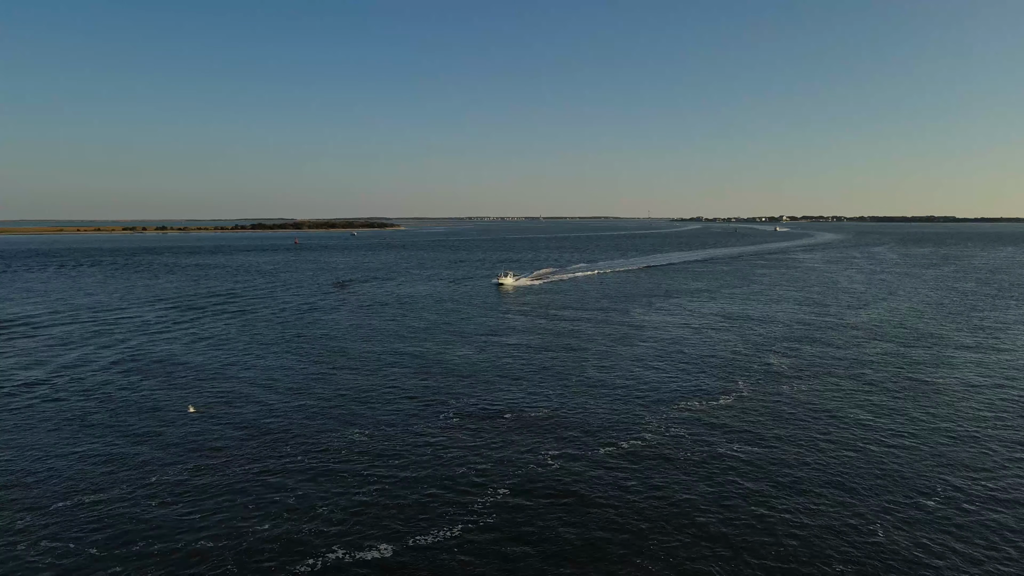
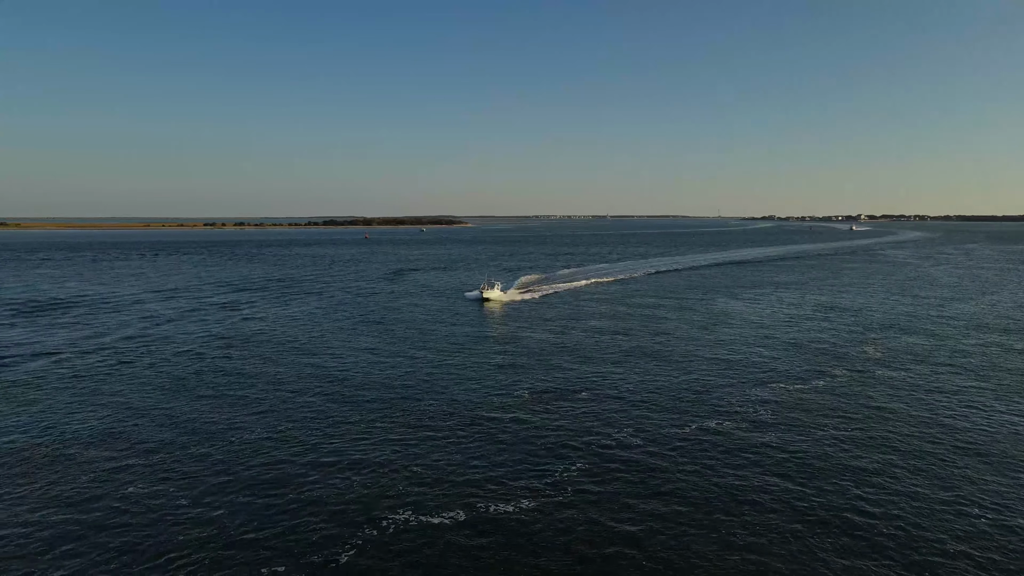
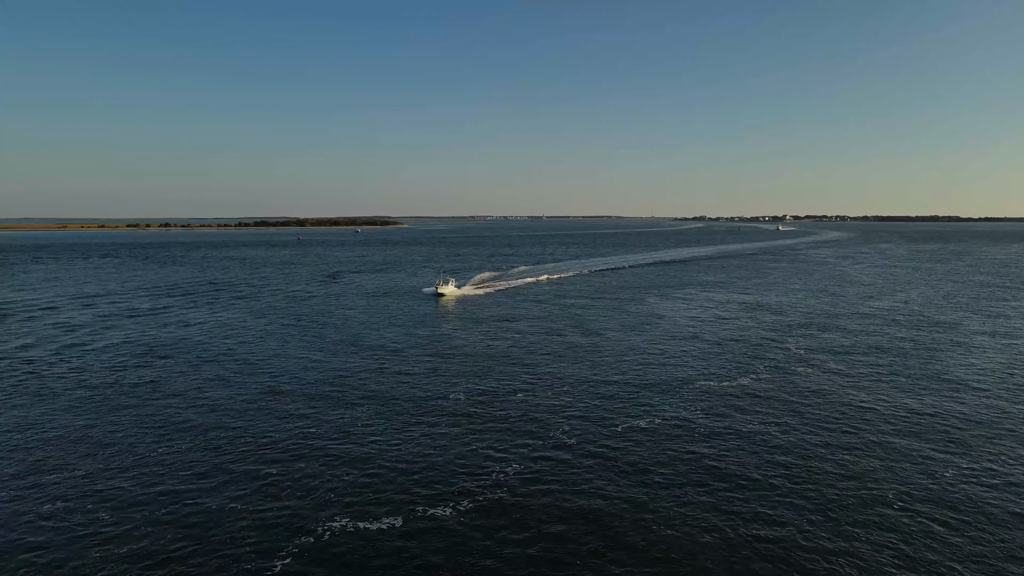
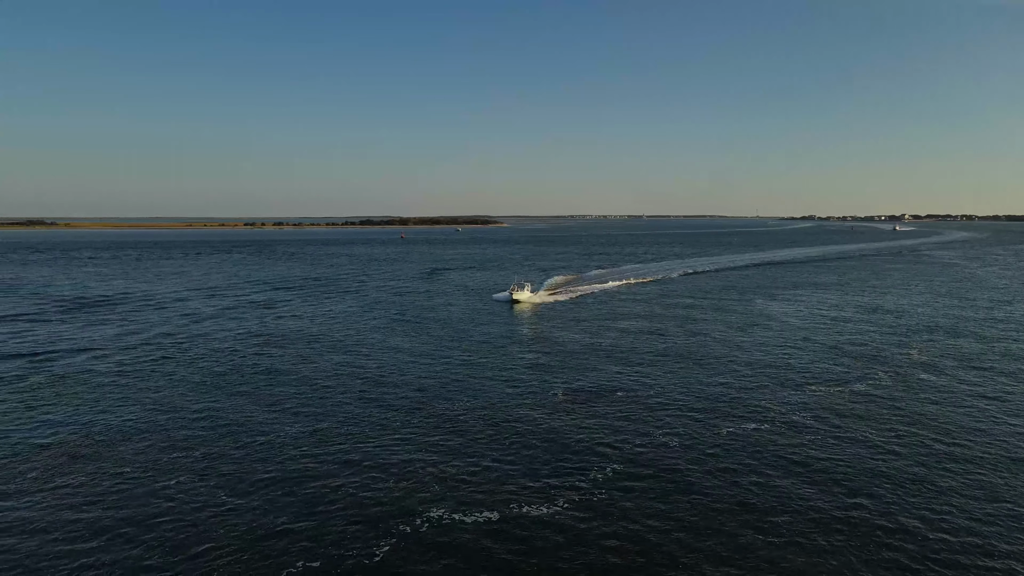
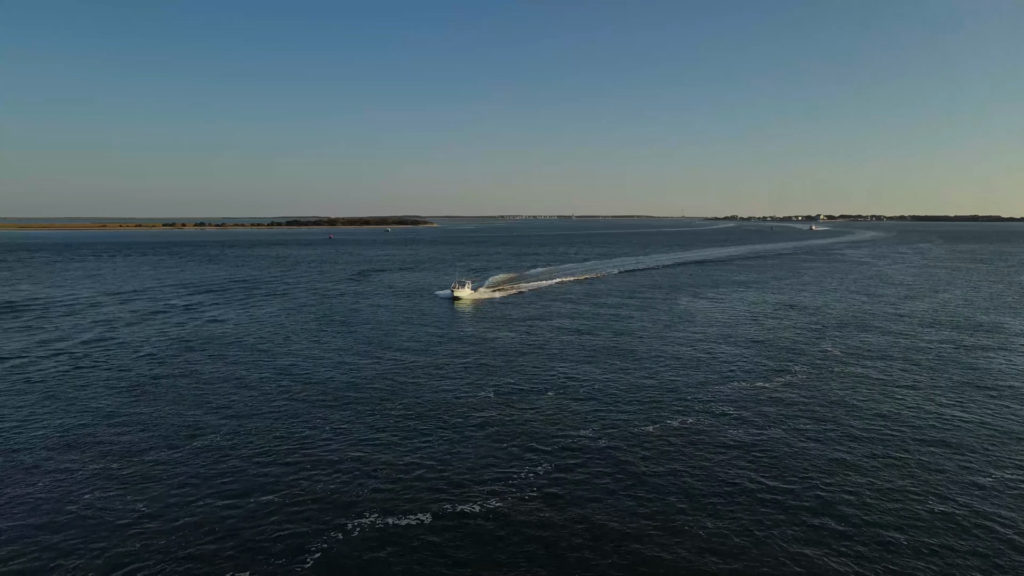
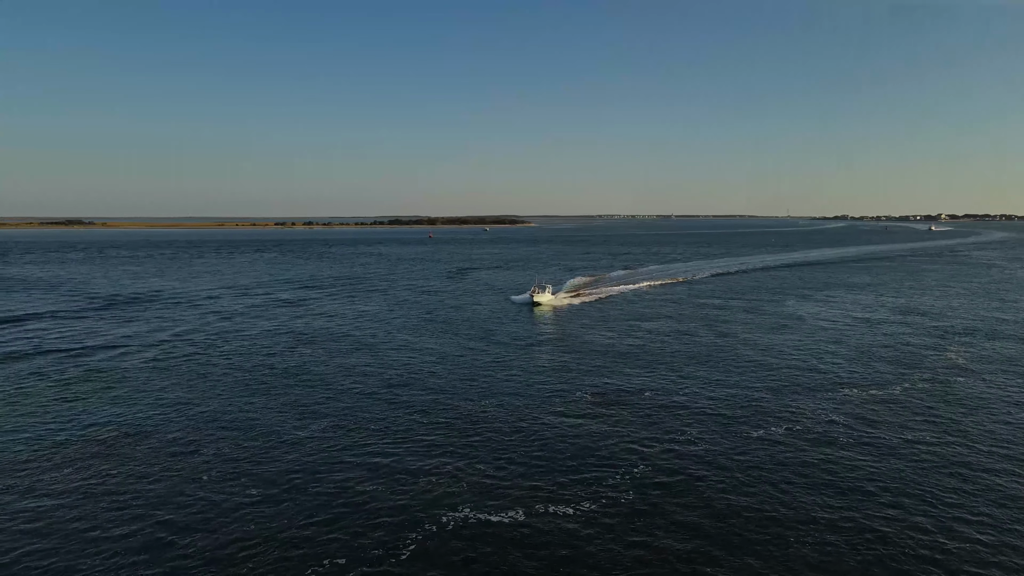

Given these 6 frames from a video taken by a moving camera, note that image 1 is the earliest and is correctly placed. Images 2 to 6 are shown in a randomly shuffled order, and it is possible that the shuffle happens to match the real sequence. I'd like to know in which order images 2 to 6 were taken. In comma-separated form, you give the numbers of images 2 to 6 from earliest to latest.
3, 5, 2, 4, 6
